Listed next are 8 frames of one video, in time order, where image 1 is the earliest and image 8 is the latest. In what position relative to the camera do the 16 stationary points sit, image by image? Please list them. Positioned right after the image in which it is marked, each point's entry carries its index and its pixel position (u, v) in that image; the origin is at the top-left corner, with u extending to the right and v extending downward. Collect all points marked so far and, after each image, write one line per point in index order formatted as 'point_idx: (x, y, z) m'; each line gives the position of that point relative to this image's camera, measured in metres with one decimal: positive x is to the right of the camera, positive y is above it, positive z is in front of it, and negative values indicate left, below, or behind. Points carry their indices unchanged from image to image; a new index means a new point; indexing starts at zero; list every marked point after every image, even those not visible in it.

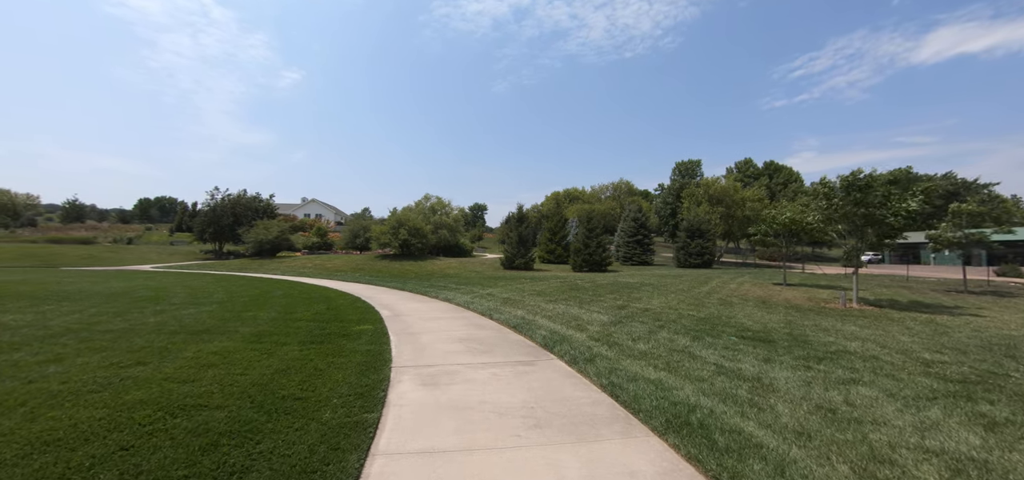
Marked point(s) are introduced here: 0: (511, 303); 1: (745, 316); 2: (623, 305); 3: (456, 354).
0: (0.0, -1.7, +10.7) m
1: (+6.1, -2.0, +10.5) m
2: (+3.1, -1.9, +11.3) m
3: (-0.8, -1.6, +5.6) m
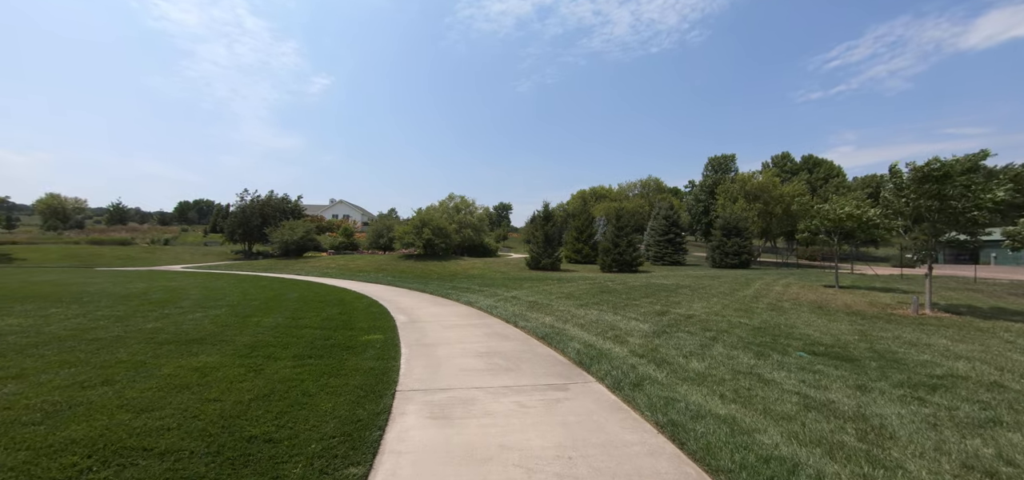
0: (+0.6, -1.6, +9.8) m
1: (+6.8, -2.0, +9.2) m
2: (+3.8, -1.8, +10.1) m
3: (-0.4, -1.6, +4.7) m
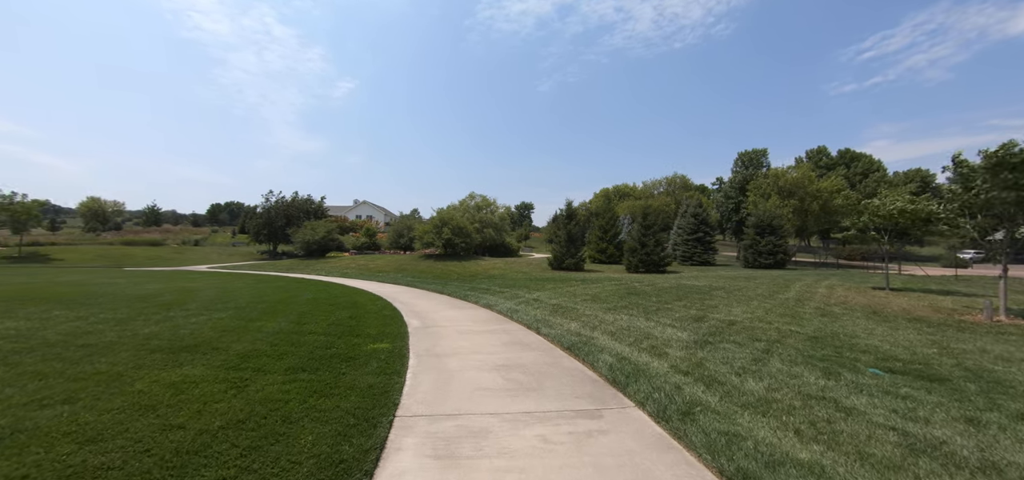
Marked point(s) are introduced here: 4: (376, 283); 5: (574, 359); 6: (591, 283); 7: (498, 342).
0: (+1.1, -1.6, +9.0) m
1: (+7.2, -1.9, +8.1) m
2: (+4.3, -1.8, +9.2) m
3: (-0.2, -1.5, +4.0) m
4: (-5.5, -1.7, +16.1) m
5: (+0.8, -1.6, +5.3) m
6: (+3.4, -1.8, +16.8) m
7: (-0.2, -1.6, +6.1) m
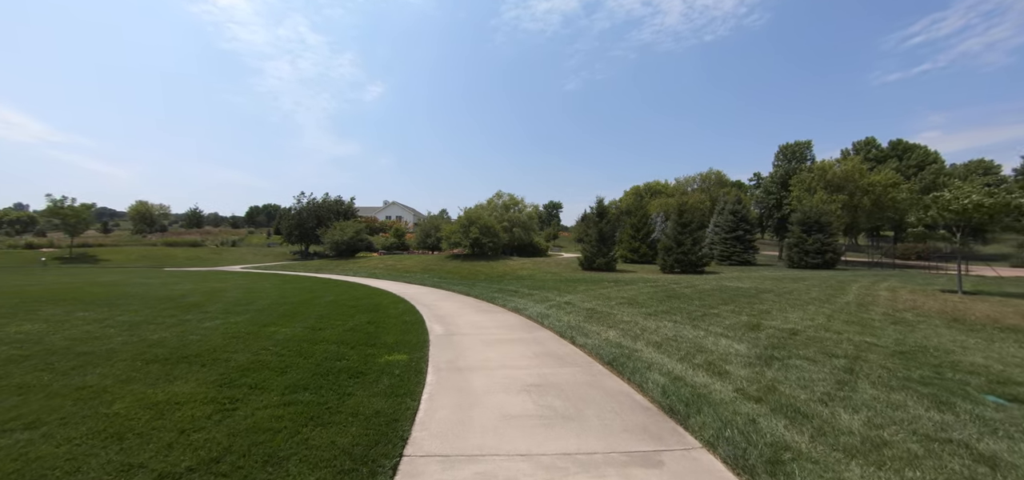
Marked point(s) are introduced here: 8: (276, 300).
0: (+1.7, -1.6, +8.2) m
1: (+7.8, -1.9, +6.9) m
2: (+5.0, -1.7, +8.2) m
3: (+0.1, -1.5, +3.3) m
4: (-4.3, -1.7, +15.8) m
5: (+1.2, -1.6, +4.5) m
6: (+4.5, -1.8, +15.8) m
7: (+0.2, -1.6, +5.4) m
8: (-6.0, -1.5, +10.1) m
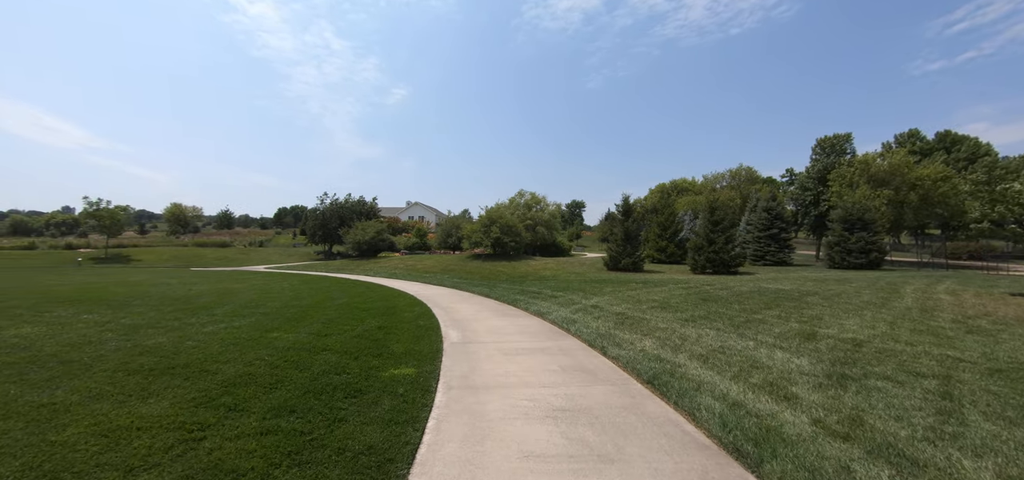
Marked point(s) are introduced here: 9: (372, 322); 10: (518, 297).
0: (+2.1, -1.5, +7.4) m
1: (+8.1, -1.8, +5.8) m
2: (+5.4, -1.7, +7.2) m
3: (+0.2, -1.5, +2.7) m
4: (-3.5, -1.7, +15.3) m
5: (+1.4, -1.5, +3.7) m
6: (+5.3, -1.7, +14.9) m
7: (+0.5, -1.5, +4.7) m
8: (-5.5, -1.5, +9.7) m
9: (-2.6, -1.5, +7.2) m
10: (+0.2, -1.7, +11.7) m
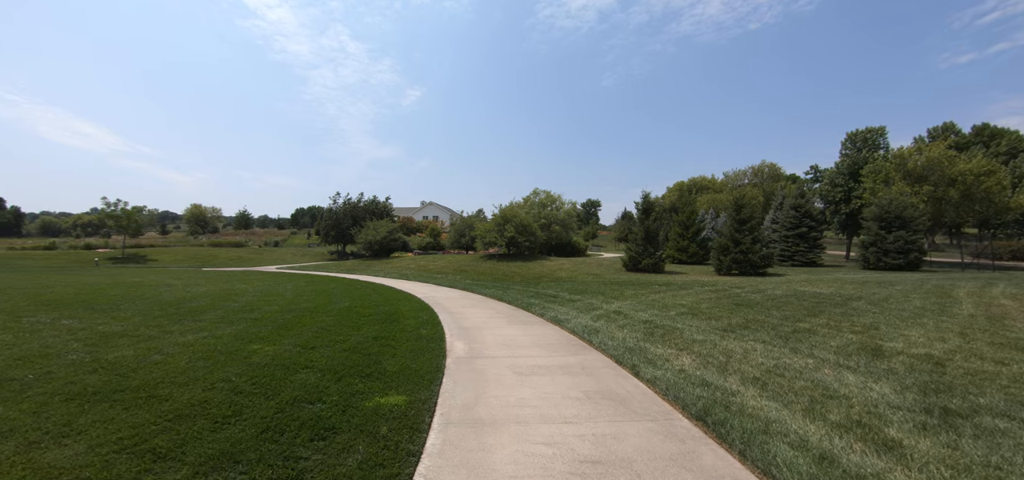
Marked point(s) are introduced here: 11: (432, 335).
0: (+2.4, -1.5, +6.5) m
1: (+8.3, -1.8, +4.7) m
2: (+5.6, -1.7, +6.2) m
3: (+0.3, -1.5, +1.8) m
4: (-3.0, -1.7, +14.6) m
5: (+1.5, -1.5, +2.9) m
6: (+5.8, -1.7, +13.8) m
7: (+0.6, -1.5, +3.8) m
8: (-5.2, -1.5, +9.1) m
9: (-2.3, -1.5, +6.5) m
10: (+0.5, -1.6, +10.8) m
11: (-1.3, -1.6, +6.3) m
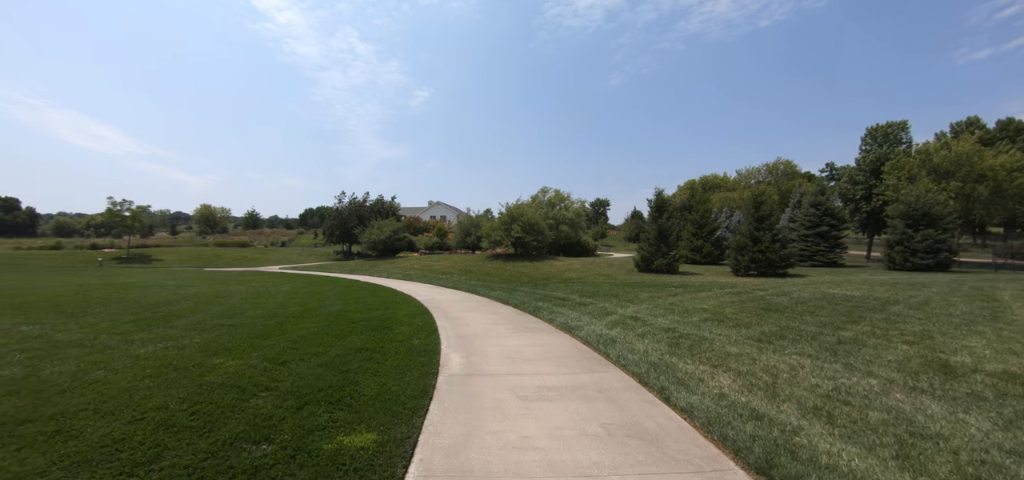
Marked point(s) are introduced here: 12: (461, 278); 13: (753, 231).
0: (+2.4, -1.5, +5.7) m
1: (+8.3, -1.7, +3.7) m
2: (+5.6, -1.6, +5.3) m
3: (+0.2, -1.4, +1.0) m
4: (-2.8, -1.7, +13.9) m
5: (+1.5, -1.5, +2.0) m
6: (+6.0, -1.7, +12.9) m
7: (+0.6, -1.5, +3.0) m
8: (-5.0, -1.5, +8.4) m
9: (-2.3, -1.5, +5.8) m
10: (+0.7, -1.6, +10.0) m
11: (-1.2, -1.5, +5.6) m
12: (-2.5, -1.9, +19.3) m
13: (+11.7, +0.4, +19.4) m
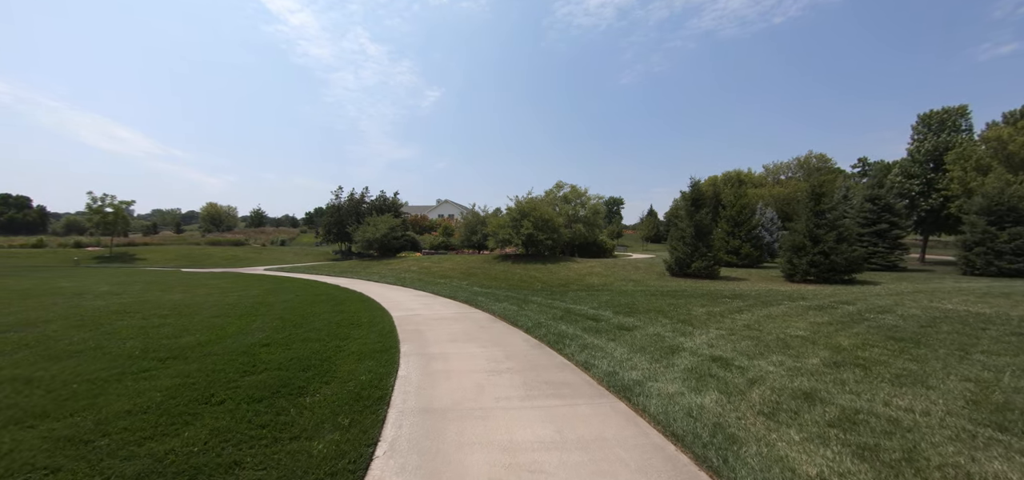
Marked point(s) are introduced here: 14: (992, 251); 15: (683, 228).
0: (+2.5, -1.4, +2.7) m
1: (+8.3, -1.7, +0.6) m
2: (+5.7, -1.6, +2.3) m
3: (+0.2, -1.4, -1.9) m
4: (-2.5, -1.6, +11.0) m
5: (+1.5, -1.4, -0.9) m
6: (+6.3, -1.6, +9.9) m
7: (+0.6, -1.4, +0.1) m
8: (-4.9, -1.4, +5.6) m
9: (-2.2, -1.4, +2.9) m
10: (+0.9, -1.5, +7.1) m
11: (-1.1, -1.4, +2.7) m
12: (-2.0, -1.8, +16.4) m
13: (+12.1, +0.5, +16.2) m
14: (+23.5, -0.5, +19.6) m
15: (+7.4, +0.6, +17.4) m
